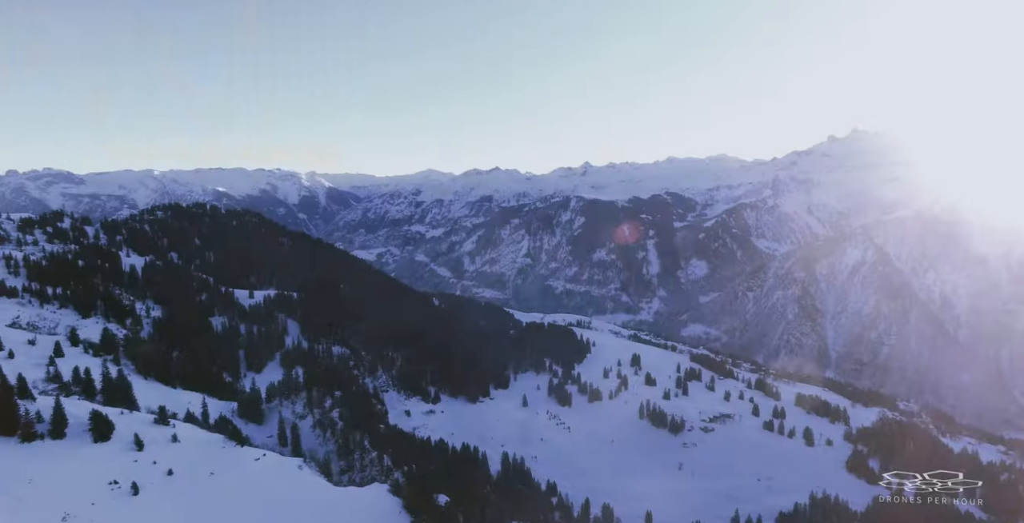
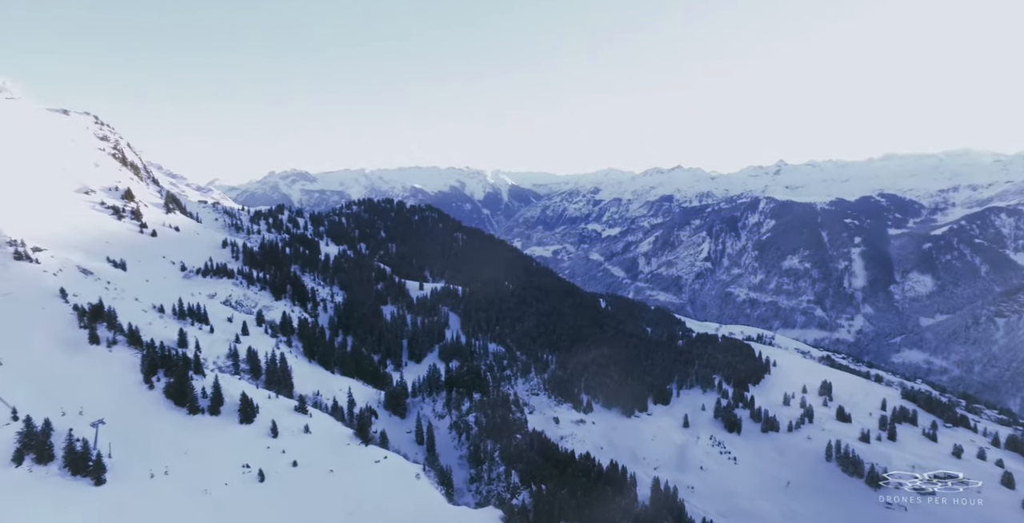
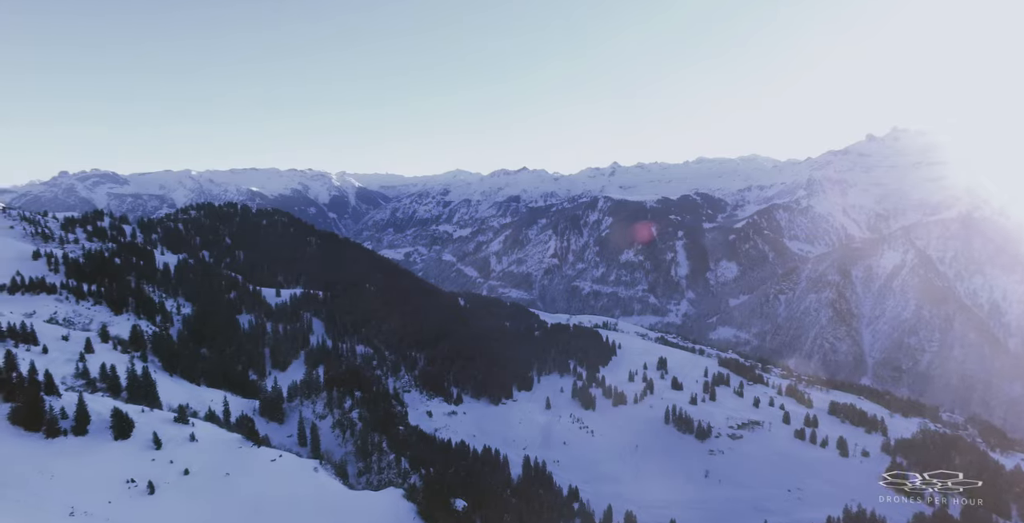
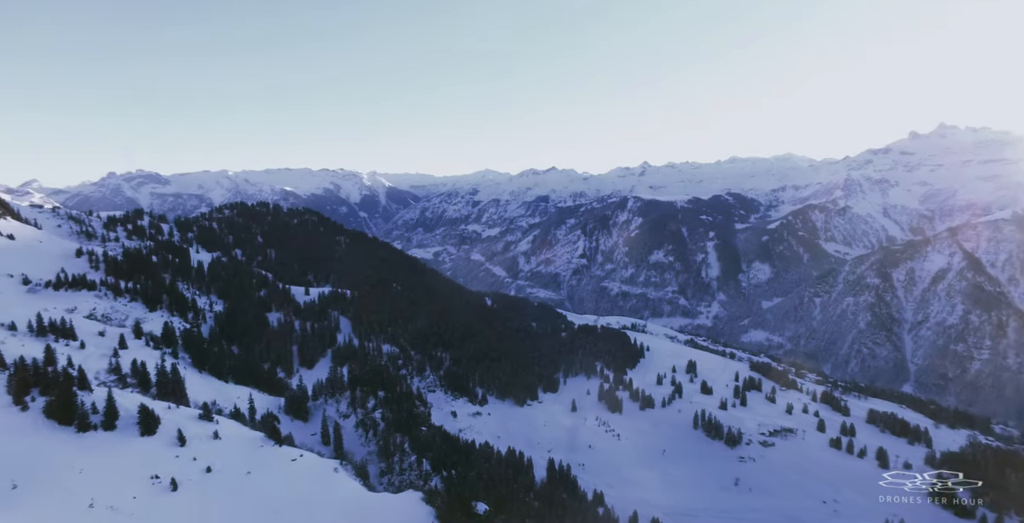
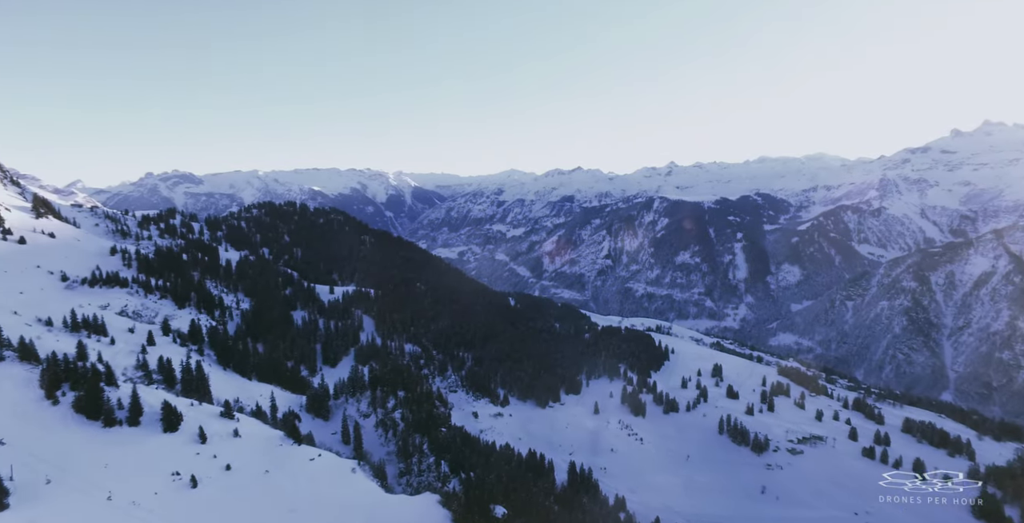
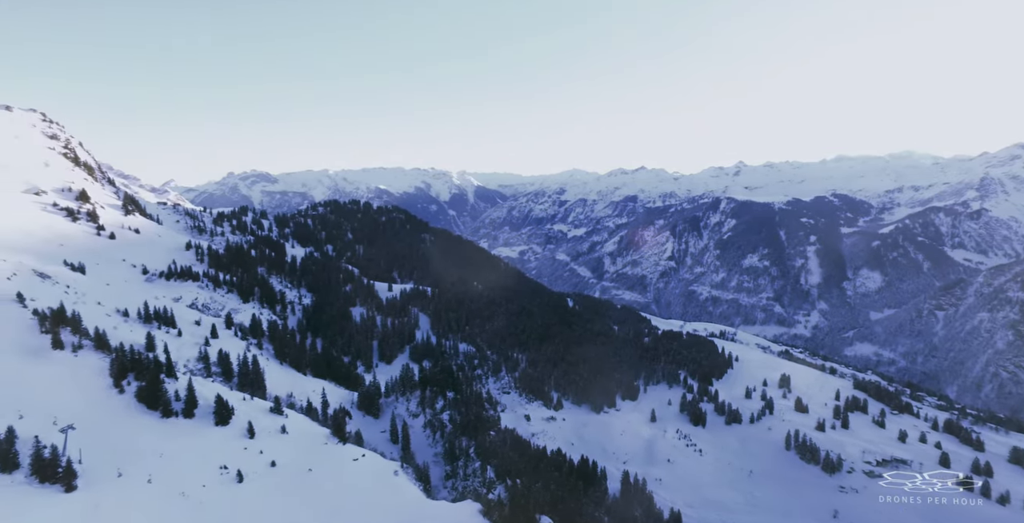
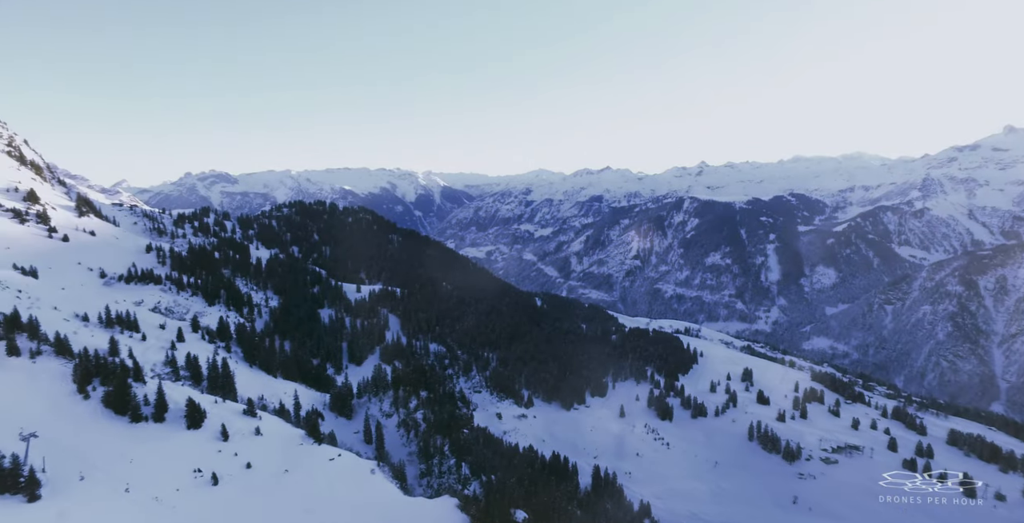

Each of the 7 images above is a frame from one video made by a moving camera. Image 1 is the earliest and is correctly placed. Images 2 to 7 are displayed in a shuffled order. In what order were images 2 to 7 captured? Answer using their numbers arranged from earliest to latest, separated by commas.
3, 4, 5, 7, 6, 2
